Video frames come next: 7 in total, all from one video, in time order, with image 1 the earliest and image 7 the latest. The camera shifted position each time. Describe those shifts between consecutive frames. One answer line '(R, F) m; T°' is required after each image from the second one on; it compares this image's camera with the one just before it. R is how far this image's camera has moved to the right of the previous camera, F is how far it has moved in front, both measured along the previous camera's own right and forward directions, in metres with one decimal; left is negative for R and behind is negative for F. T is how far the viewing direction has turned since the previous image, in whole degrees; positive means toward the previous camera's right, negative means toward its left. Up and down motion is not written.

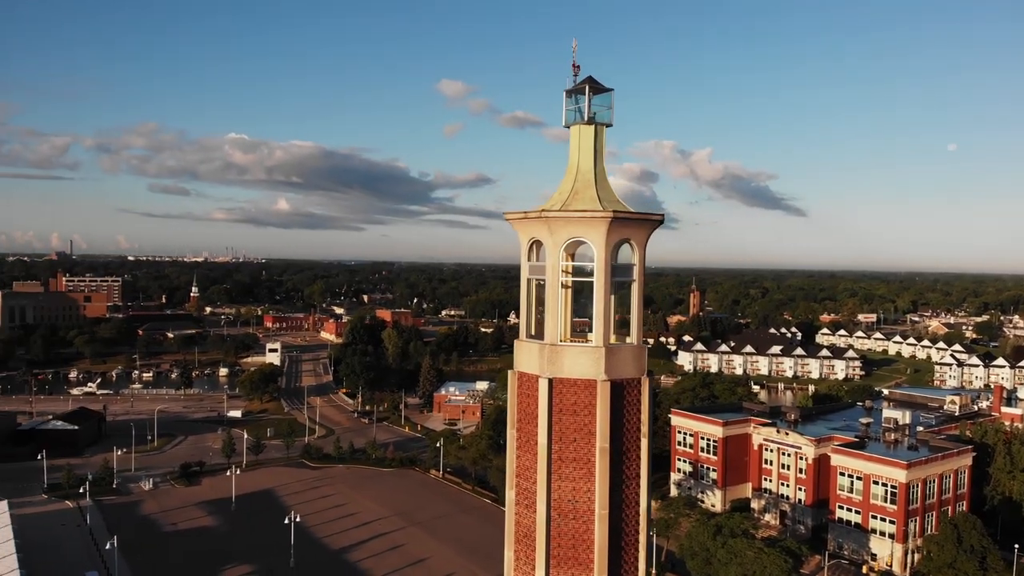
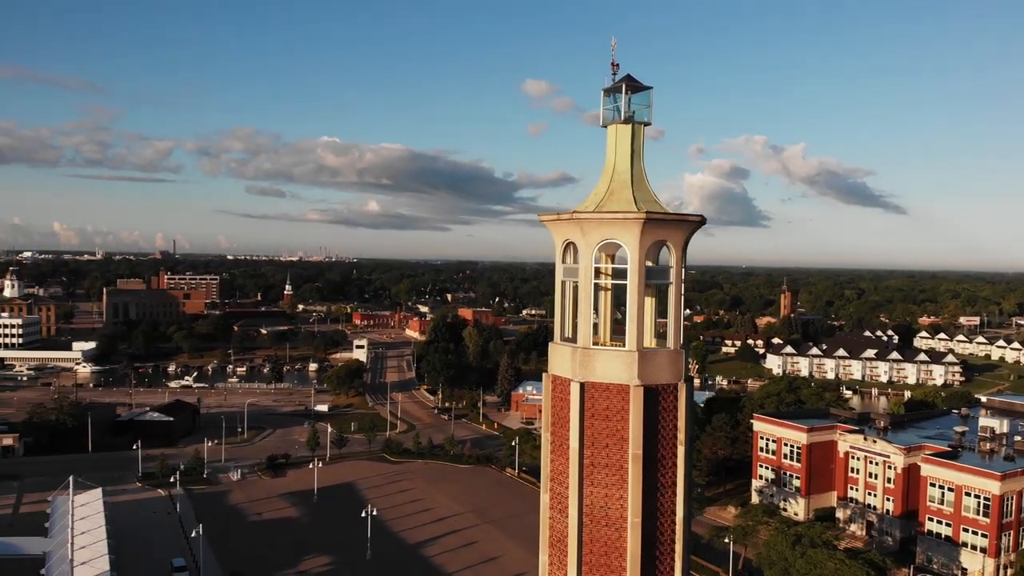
(+0.2, 0.0) m; -6°
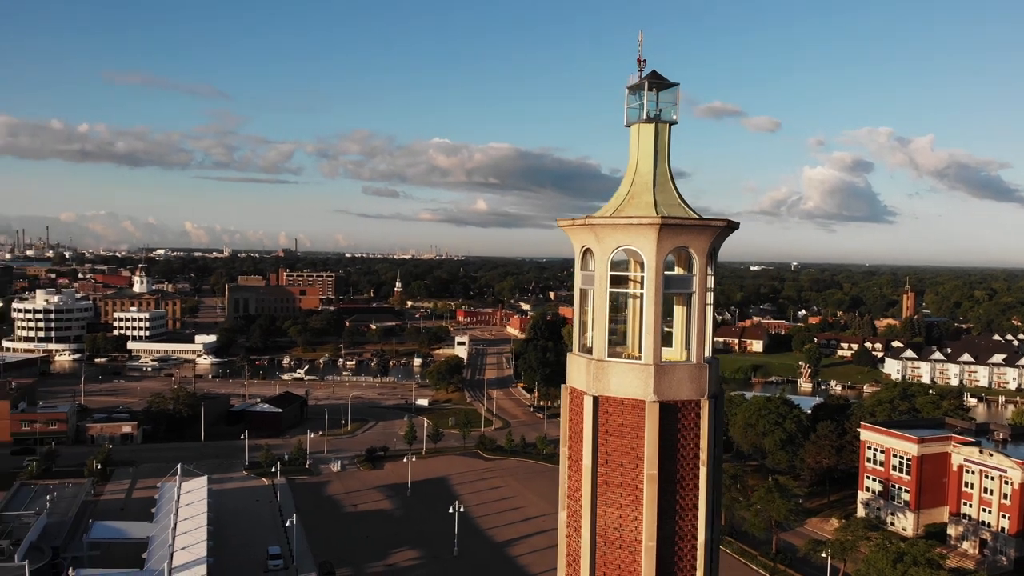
(+0.3, +0.1) m; -7°
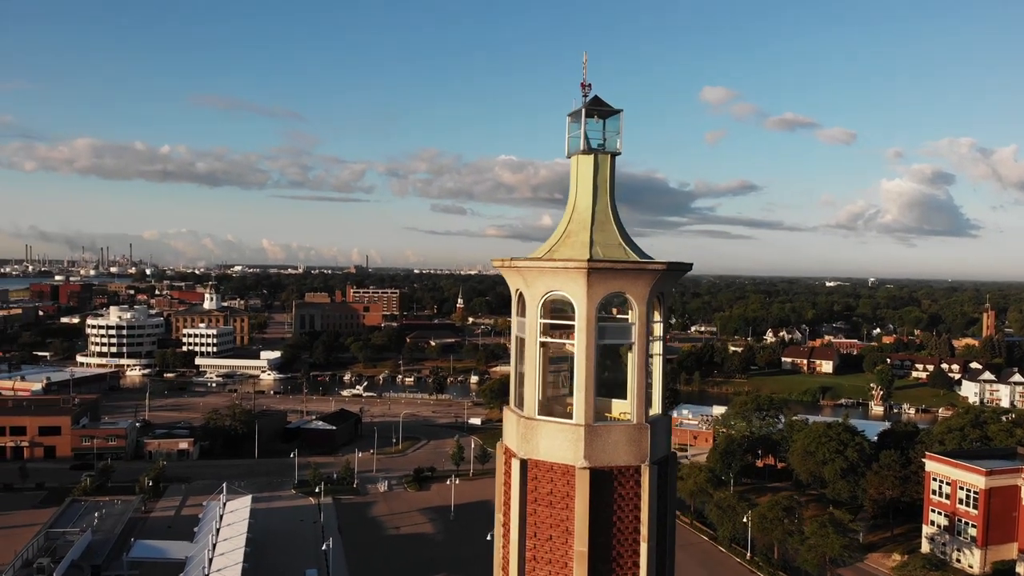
(+0.5, +0.3) m; -4°
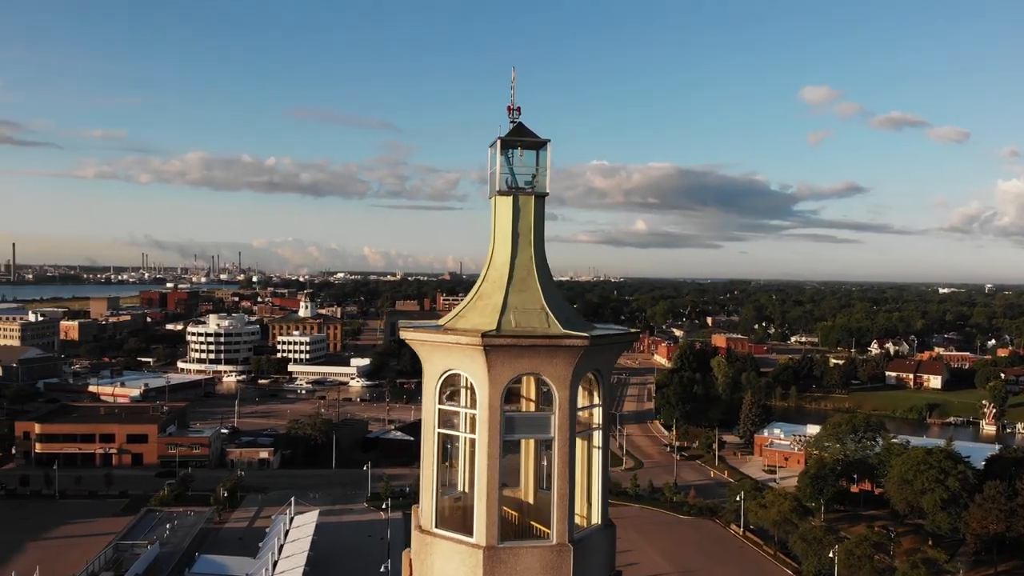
(+0.5, +0.6) m; -6°
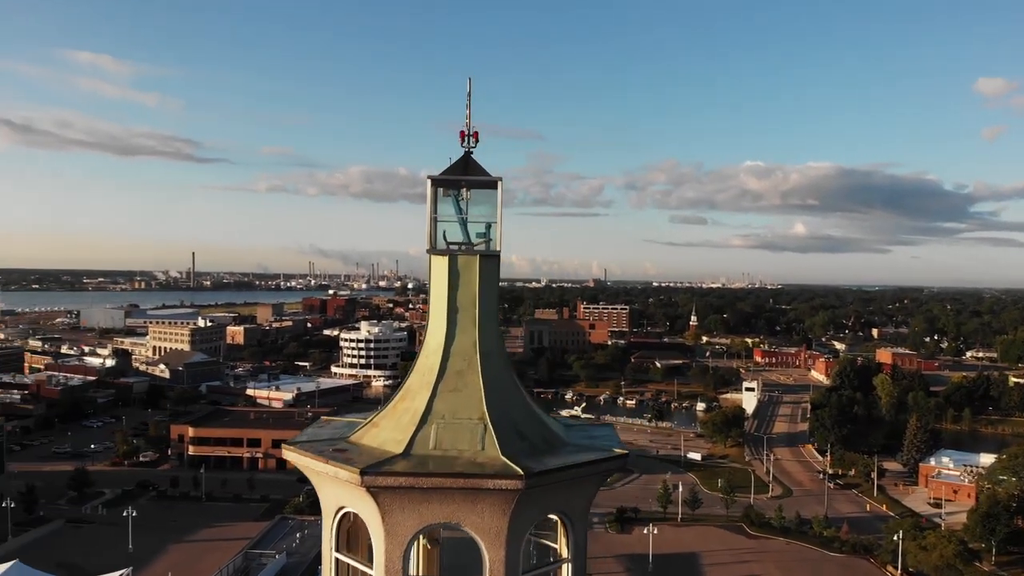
(+0.4, +0.7) m; -10°
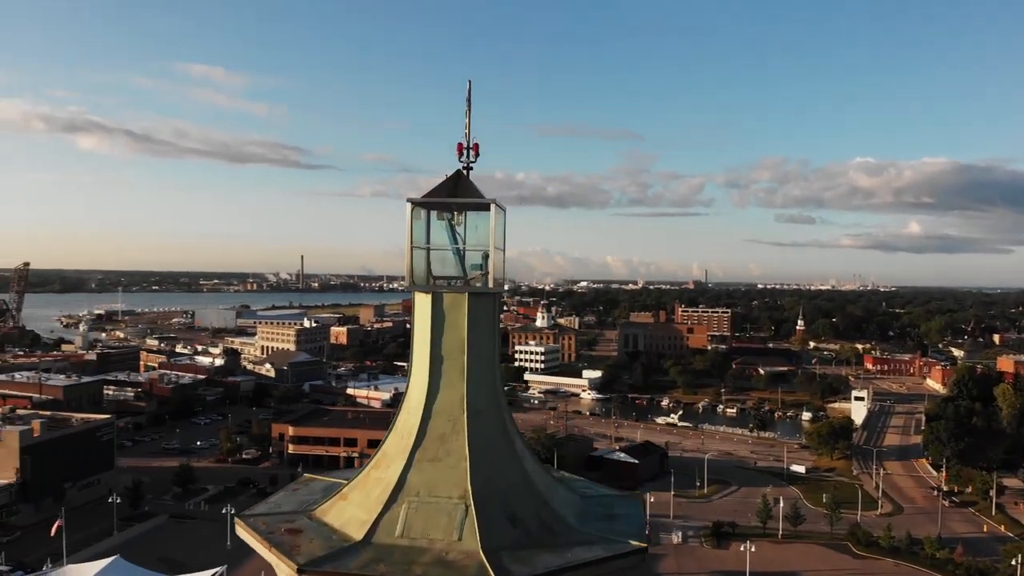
(+0.2, +0.3) m; -7°
